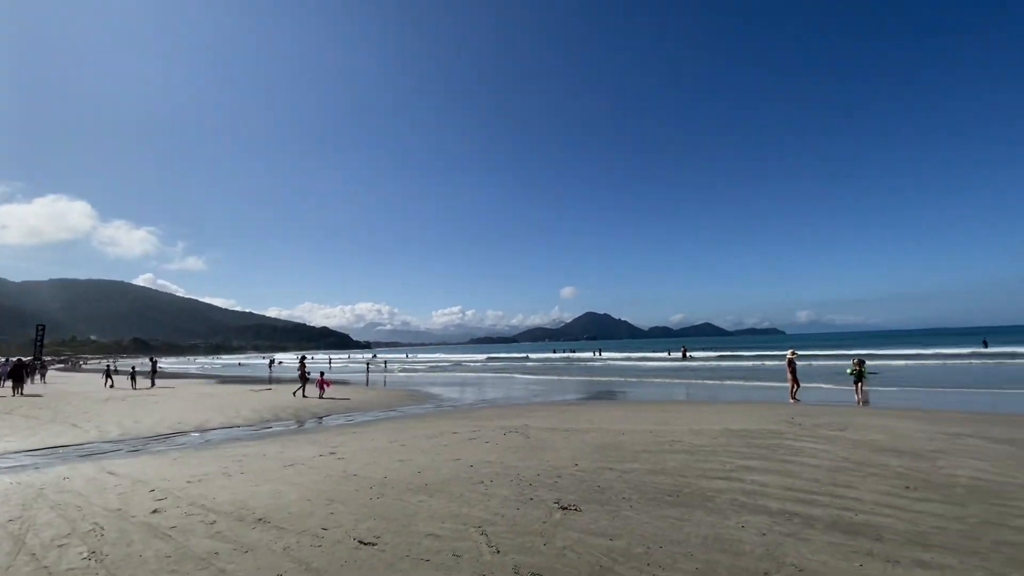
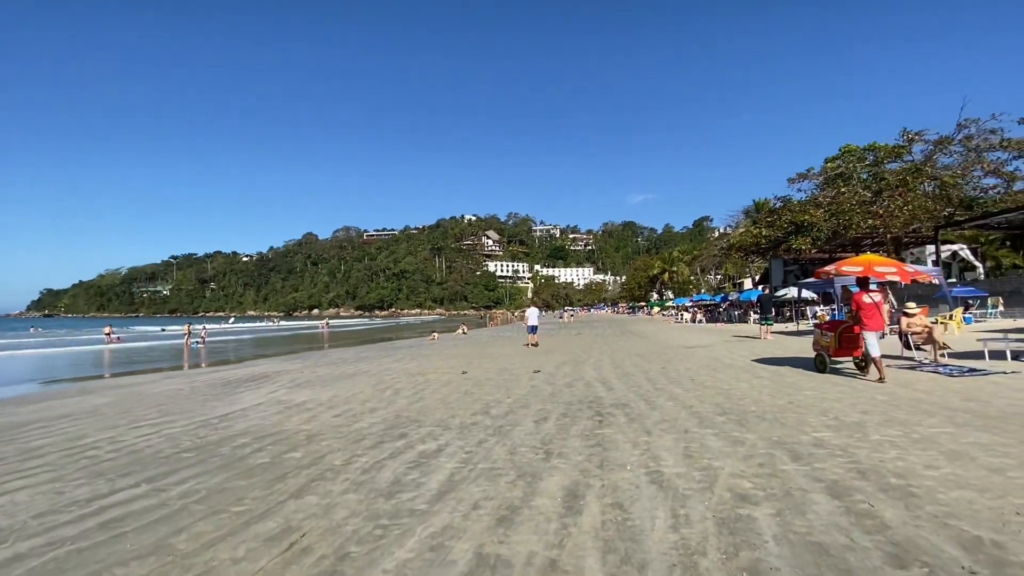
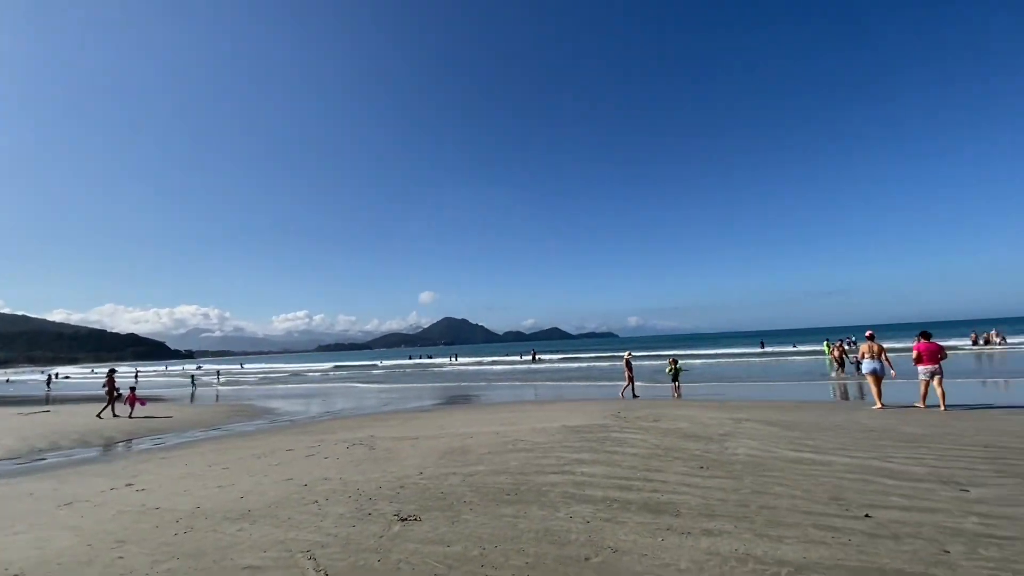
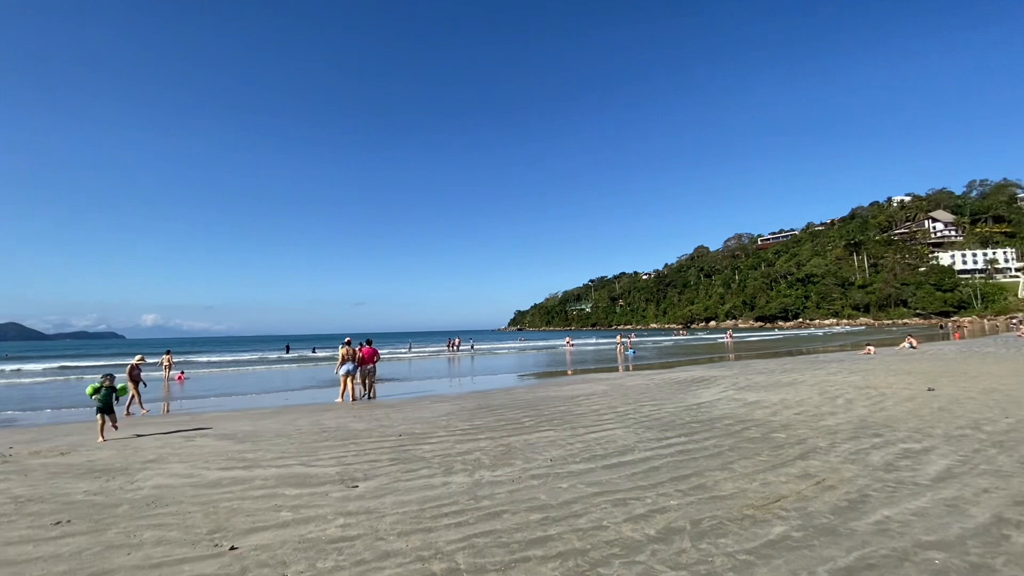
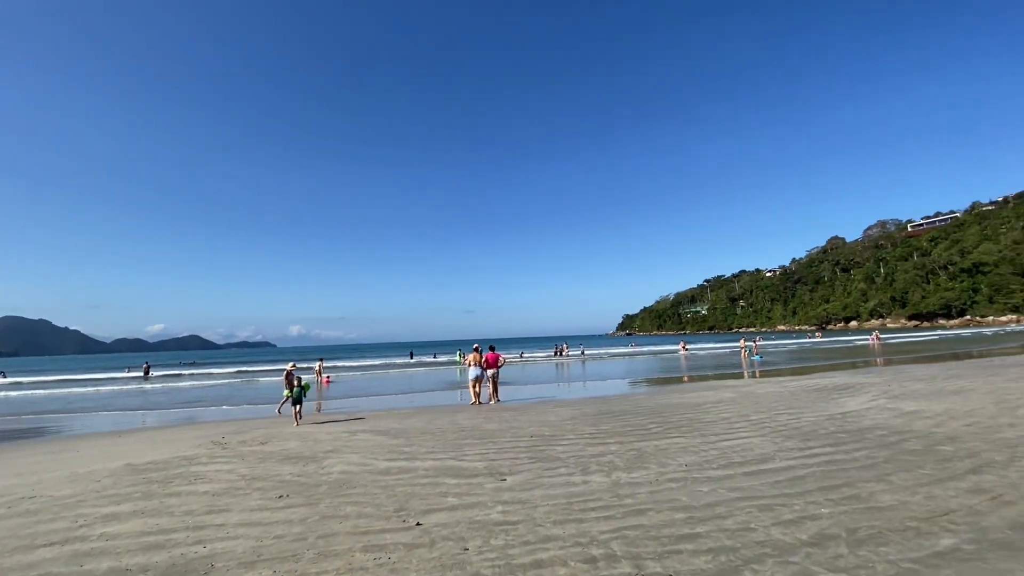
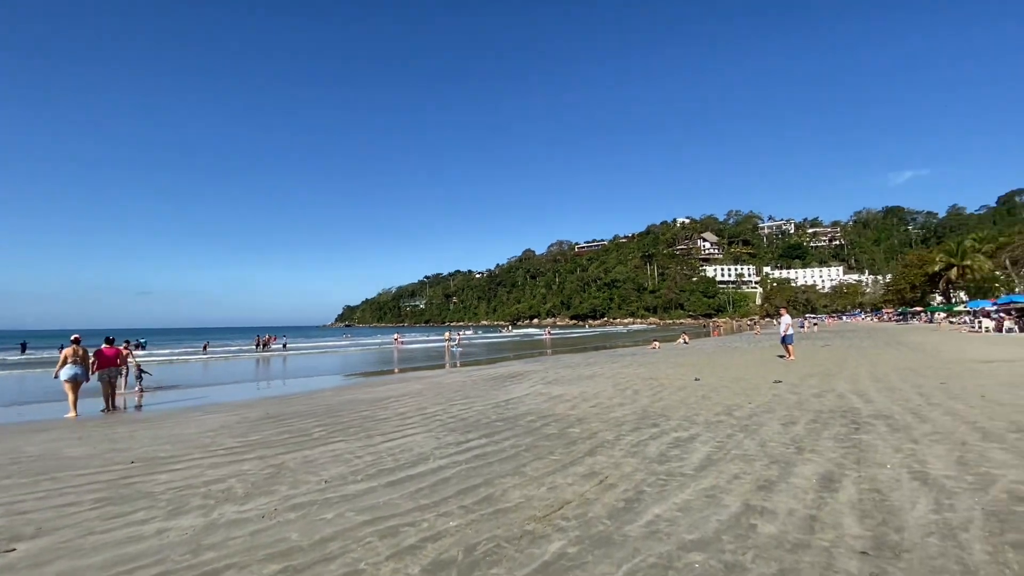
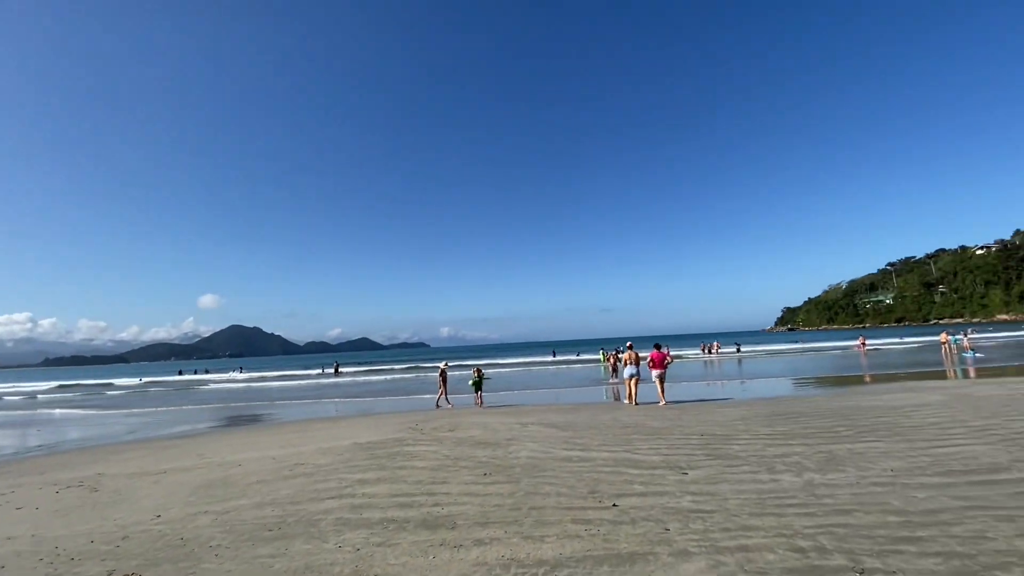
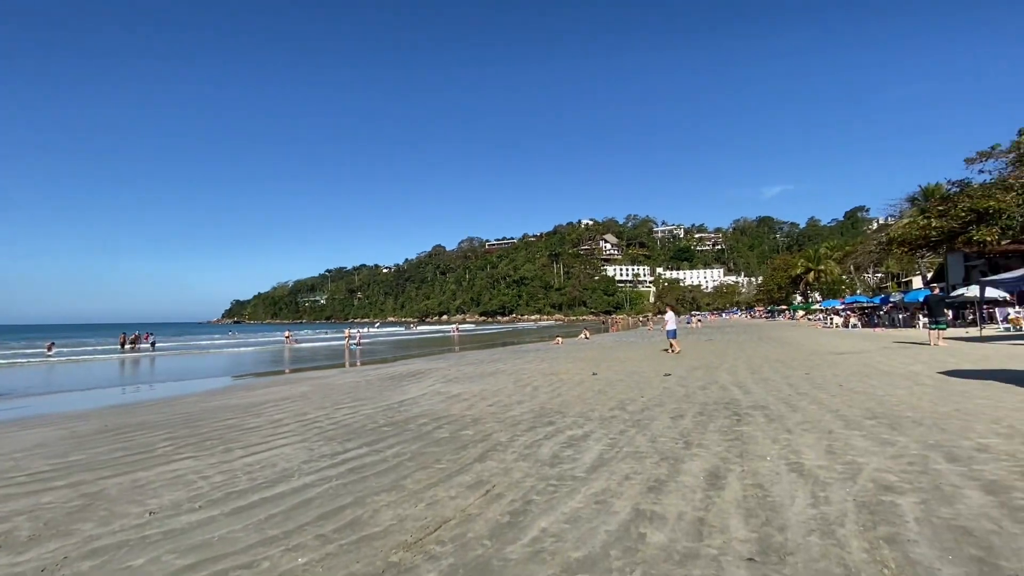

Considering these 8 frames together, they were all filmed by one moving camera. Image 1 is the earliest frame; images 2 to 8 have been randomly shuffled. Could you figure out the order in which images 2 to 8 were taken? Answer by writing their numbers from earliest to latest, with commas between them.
3, 7, 5, 4, 6, 8, 2
